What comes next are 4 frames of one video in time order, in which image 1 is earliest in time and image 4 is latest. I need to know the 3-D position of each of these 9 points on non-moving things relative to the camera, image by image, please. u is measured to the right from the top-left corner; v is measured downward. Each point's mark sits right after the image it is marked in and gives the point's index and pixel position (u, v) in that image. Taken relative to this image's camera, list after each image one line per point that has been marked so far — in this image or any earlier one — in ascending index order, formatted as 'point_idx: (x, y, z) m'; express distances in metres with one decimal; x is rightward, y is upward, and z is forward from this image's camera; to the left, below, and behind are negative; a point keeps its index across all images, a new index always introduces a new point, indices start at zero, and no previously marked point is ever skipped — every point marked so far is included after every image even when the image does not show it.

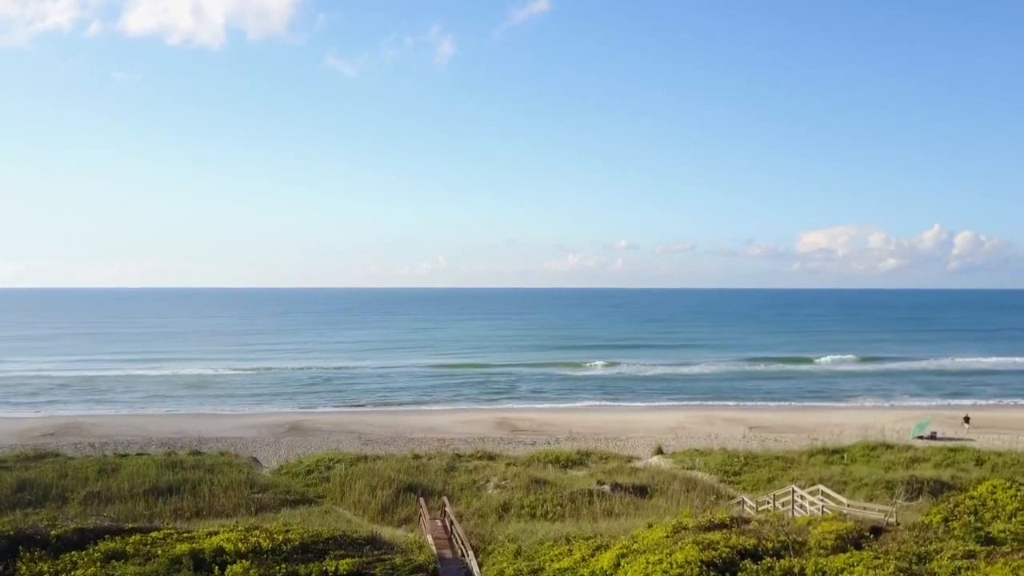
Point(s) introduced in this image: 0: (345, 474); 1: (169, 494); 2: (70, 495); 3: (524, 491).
0: (-4.2, -4.7, +17.7) m
1: (-7.7, -4.6, +15.7) m
2: (-9.8, -4.5, +15.6) m
3: (+0.3, -4.5, +15.5) m
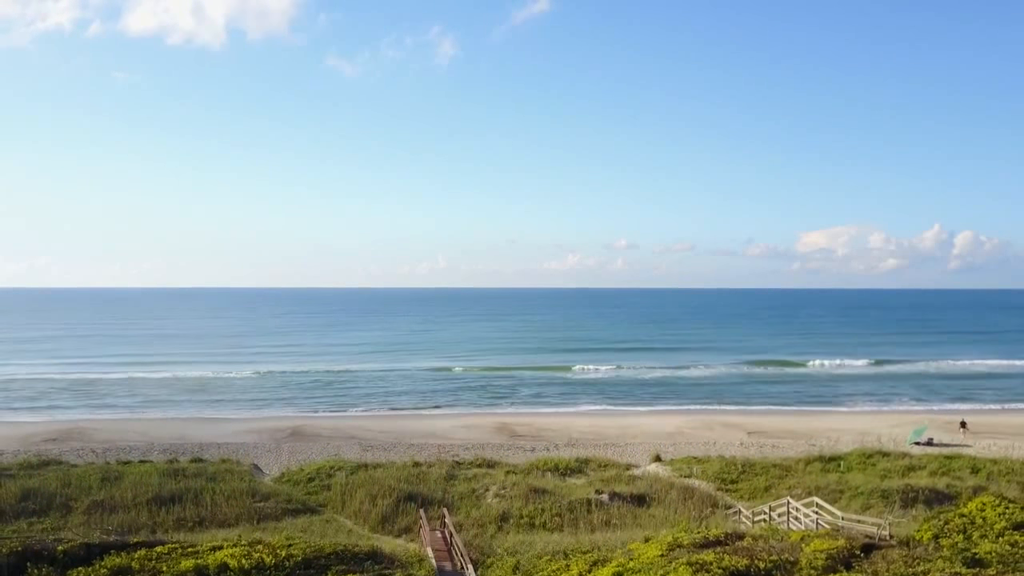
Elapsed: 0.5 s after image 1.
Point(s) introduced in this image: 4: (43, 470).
0: (-4.2, -5.0, +17.9) m
1: (-7.7, -4.8, +15.9) m
2: (-9.9, -4.8, +15.8) m
3: (+0.2, -4.7, +15.7) m
4: (-12.8, -5.0, +19.2) m
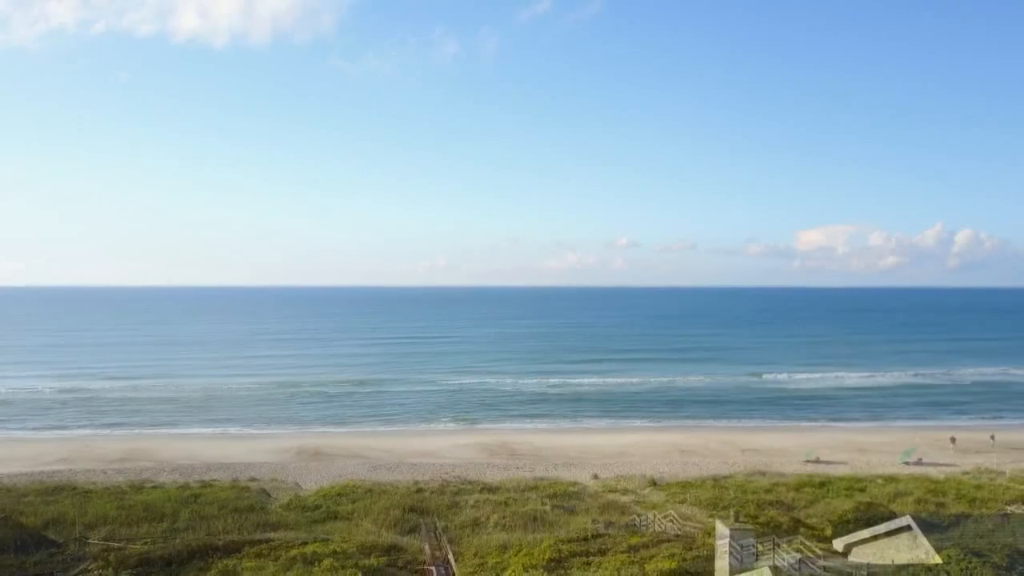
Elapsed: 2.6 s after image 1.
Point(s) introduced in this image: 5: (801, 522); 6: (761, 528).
0: (-5.2, -7.4, +25.0) m
1: (-8.6, -7.3, +23.0) m
2: (-10.8, -7.3, +22.9) m
3: (-0.7, -7.2, +22.8) m
4: (-13.8, -7.5, +26.3) m
5: (+7.4, -6.0, +18.1) m
6: (+5.8, -5.6, +16.6) m
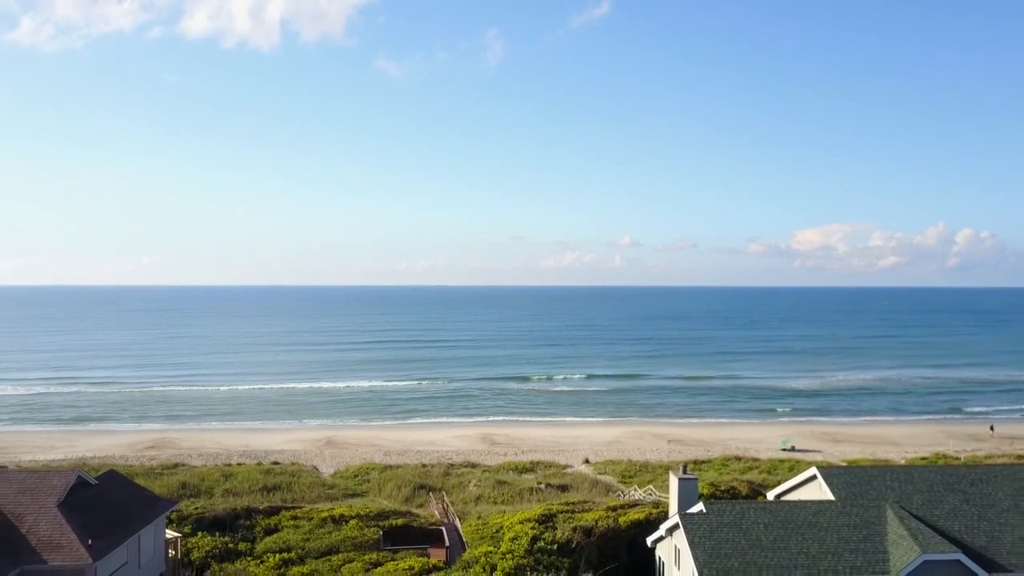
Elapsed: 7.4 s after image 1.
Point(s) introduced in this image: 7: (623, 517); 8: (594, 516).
0: (-5.3, -7.5, +27.7) m
1: (-8.7, -7.3, +25.7) m
2: (-10.9, -7.3, +25.6) m
3: (-0.8, -7.3, +25.5) m
4: (-13.9, -7.5, +29.0) m
5: (+7.3, -6.0, +20.8) m
6: (+5.8, -5.7, +19.4) m
7: (+2.5, -5.2, +15.8) m
8: (+1.9, -5.3, +16.3) m
